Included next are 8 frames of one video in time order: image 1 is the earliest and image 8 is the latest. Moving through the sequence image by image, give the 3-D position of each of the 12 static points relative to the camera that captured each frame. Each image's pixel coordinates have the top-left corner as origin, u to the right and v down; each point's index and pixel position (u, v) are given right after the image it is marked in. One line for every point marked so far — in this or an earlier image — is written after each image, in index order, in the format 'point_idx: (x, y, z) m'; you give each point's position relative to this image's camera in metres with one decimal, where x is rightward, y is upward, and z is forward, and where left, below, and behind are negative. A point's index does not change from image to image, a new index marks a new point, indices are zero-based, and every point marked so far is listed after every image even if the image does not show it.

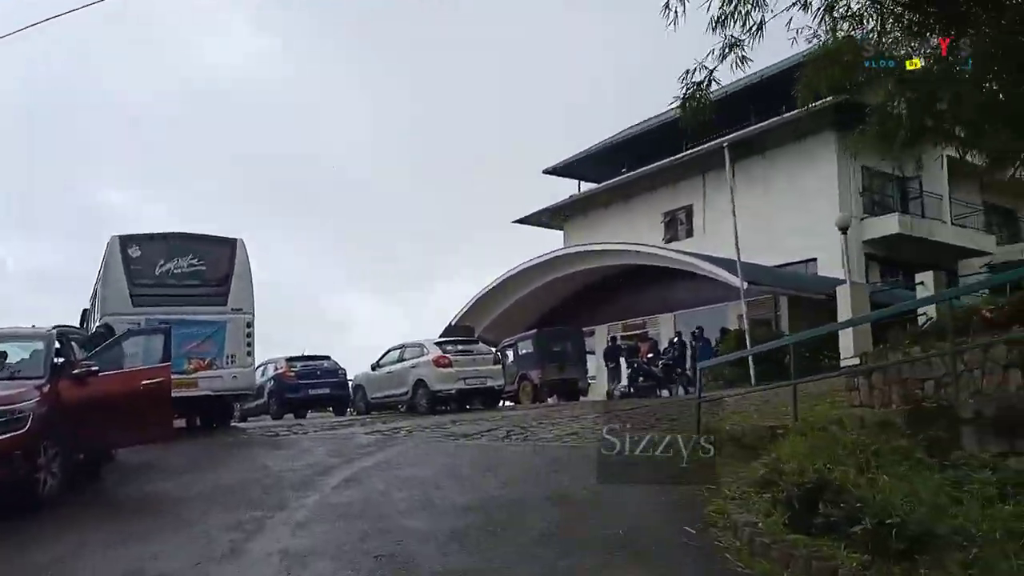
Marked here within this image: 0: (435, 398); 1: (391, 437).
0: (-1.5, -2.2, +16.8) m
1: (-1.7, -2.1, +12.1) m
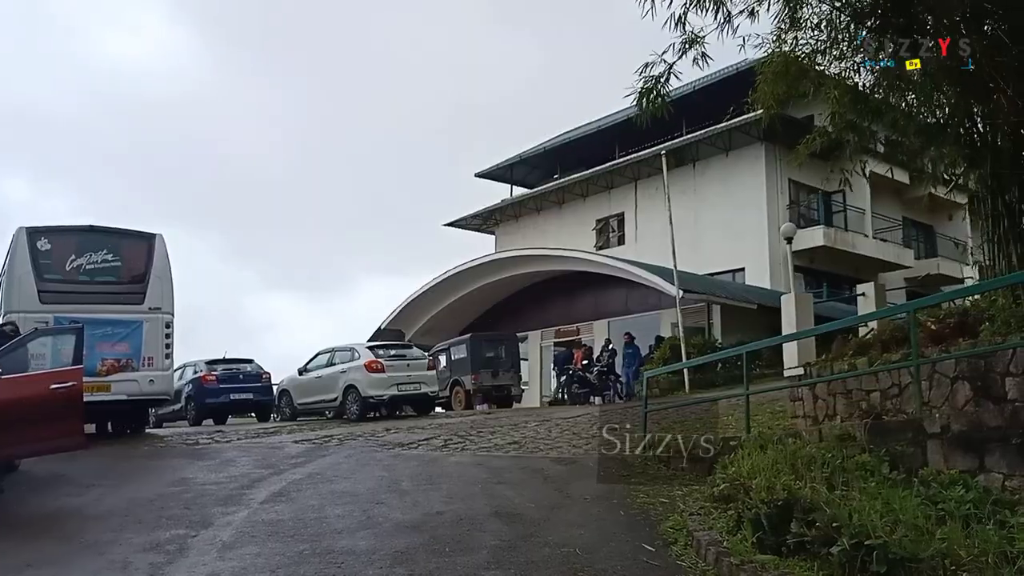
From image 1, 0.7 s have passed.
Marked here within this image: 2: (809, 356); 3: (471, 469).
0: (-2.8, -2.2, +16.3) m
1: (-2.6, -2.2, +11.5) m
2: (+3.5, -0.8, +9.8) m
3: (-0.4, -1.9, +9.0) m
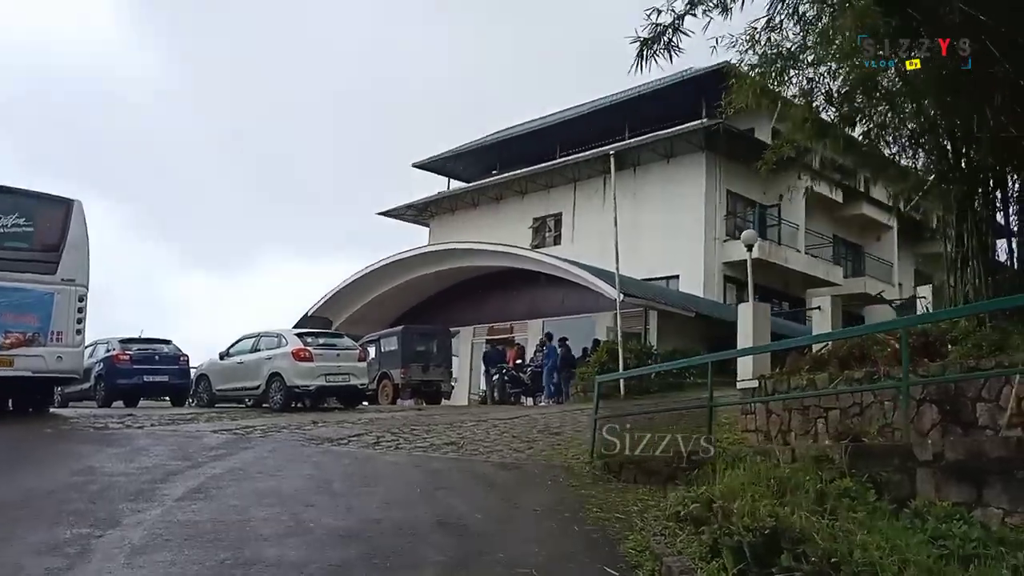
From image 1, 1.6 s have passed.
0: (-4.0, -1.9, +15.4) m
1: (-3.4, -1.9, +10.7) m
2: (+2.8, -0.9, +9.6) m
3: (-1.0, -1.8, +8.4) m
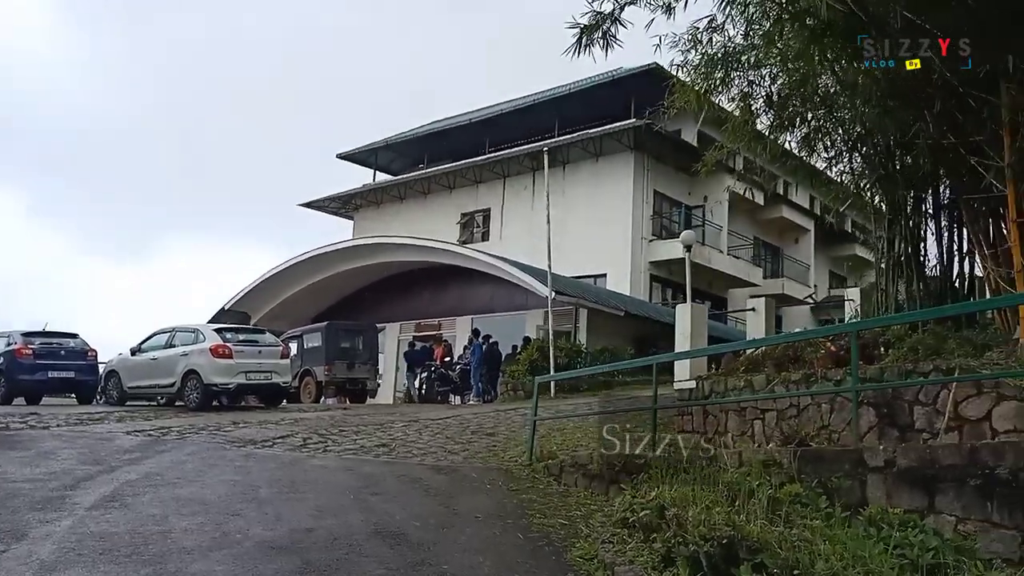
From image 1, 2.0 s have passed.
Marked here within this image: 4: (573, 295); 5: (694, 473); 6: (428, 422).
0: (-5.3, -1.8, +14.8) m
1: (-4.2, -1.8, +10.2) m
2: (+2.1, -0.9, +9.6) m
3: (-1.7, -1.8, +8.1) m
4: (+1.4, -0.2, +19.1) m
5: (+1.2, -1.3, +5.8) m
6: (-1.2, -1.9, +11.9) m
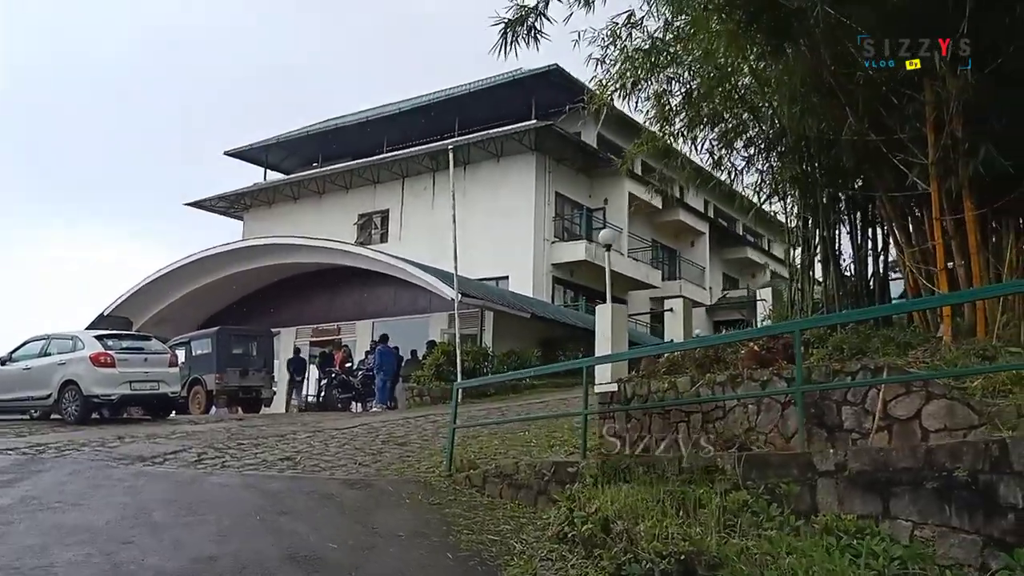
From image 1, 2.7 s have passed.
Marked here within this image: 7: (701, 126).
0: (-6.8, -1.9, +13.6) m
1: (-5.2, -1.9, +9.2) m
2: (+1.2, -0.9, +9.4) m
3: (-2.4, -1.8, +7.4) m
4: (-0.7, -0.2, +18.7) m
5: (+0.8, -1.3, +5.5) m
6: (-2.4, -1.9, +11.3) m
7: (+2.0, +1.8, +9.2) m
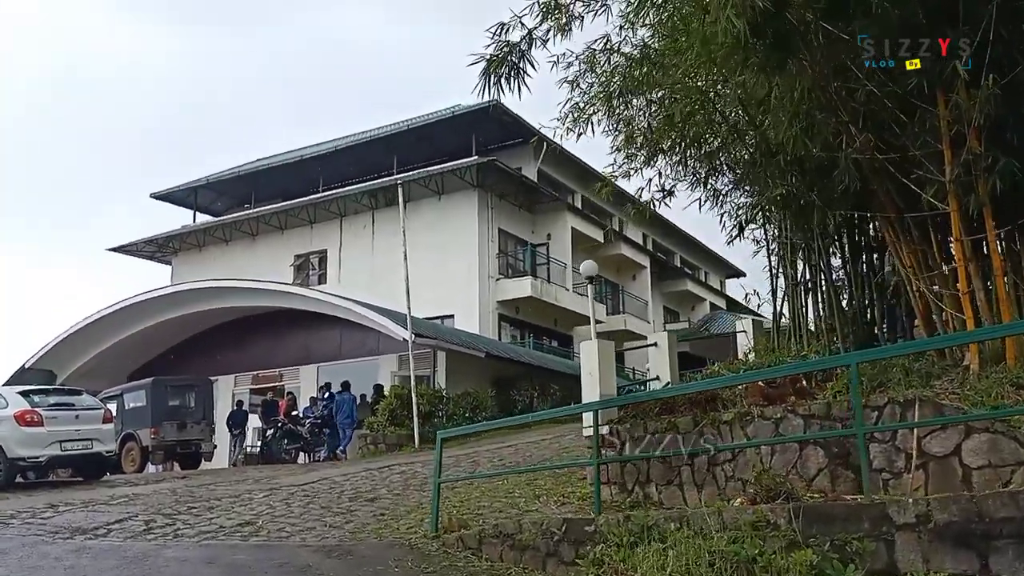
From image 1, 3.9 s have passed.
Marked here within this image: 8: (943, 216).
0: (-7.3, -2.6, +12.3) m
1: (-5.3, -2.4, +8.0) m
2: (+1.0, -1.3, +8.8) m
3: (-2.4, -2.2, +6.5) m
4: (-1.7, -1.1, +18.0) m
5: (+0.9, -1.5, +4.9) m
6: (-2.7, -2.5, +10.4) m
7: (+1.8, +1.4, +8.8) m
8: (+3.4, +0.6, +6.7) m
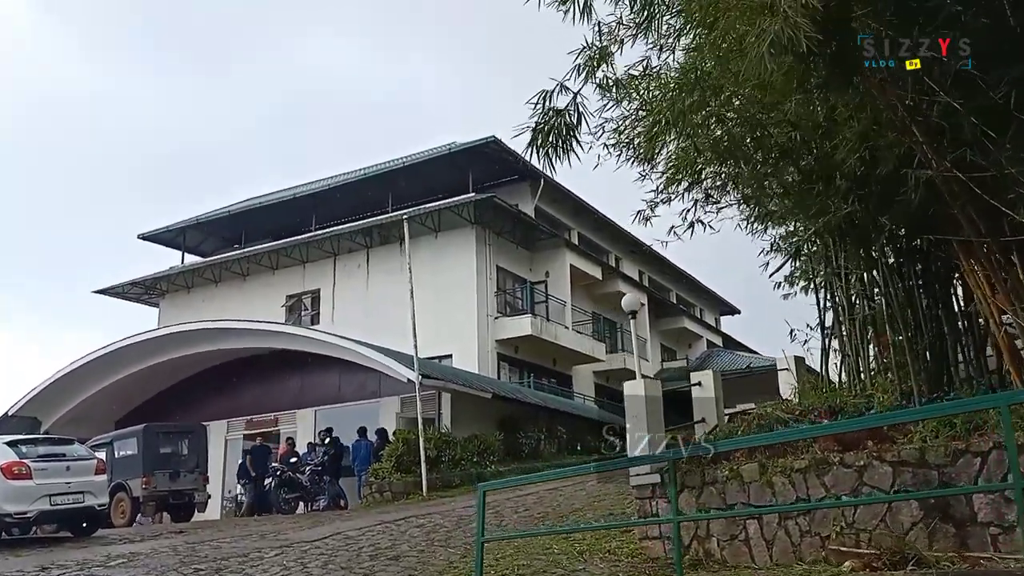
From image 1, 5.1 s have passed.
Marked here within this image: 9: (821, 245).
0: (-7.0, -3.2, +11.4) m
1: (-4.9, -2.7, +7.2) m
2: (+1.4, -1.7, +8.1) m
3: (-2.0, -2.4, +5.8) m
4: (-1.5, -1.9, +17.3) m
5: (+1.3, -1.6, +4.2) m
6: (-2.3, -2.9, +9.6) m
7: (+2.1, +1.1, +8.3) m
8: (+3.8, +0.3, +6.2) m
9: (+3.0, +0.4, +8.1) m
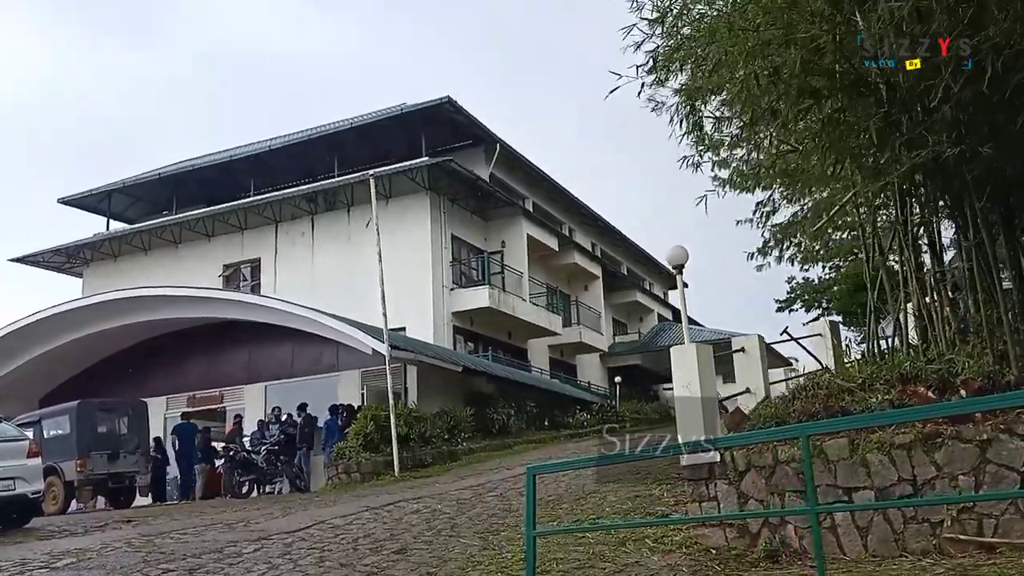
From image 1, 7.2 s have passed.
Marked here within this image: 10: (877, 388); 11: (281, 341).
0: (-7.0, -2.7, +9.8) m
1: (-4.6, -2.3, +5.7) m
2: (+1.6, -1.3, +7.1) m
3: (-1.5, -2.1, +4.5) m
4: (-2.0, -1.2, +16.0) m
5: (+1.9, -1.3, +3.2) m
6: (-2.2, -2.5, +8.3) m
7: (+2.3, +1.5, +7.3) m
8: (+4.2, +0.7, +5.3) m
9: (+3.3, +0.8, +7.2) m
10: (+3.0, -0.8, +7.0) m
11: (-5.4, -1.3, +19.8) m
